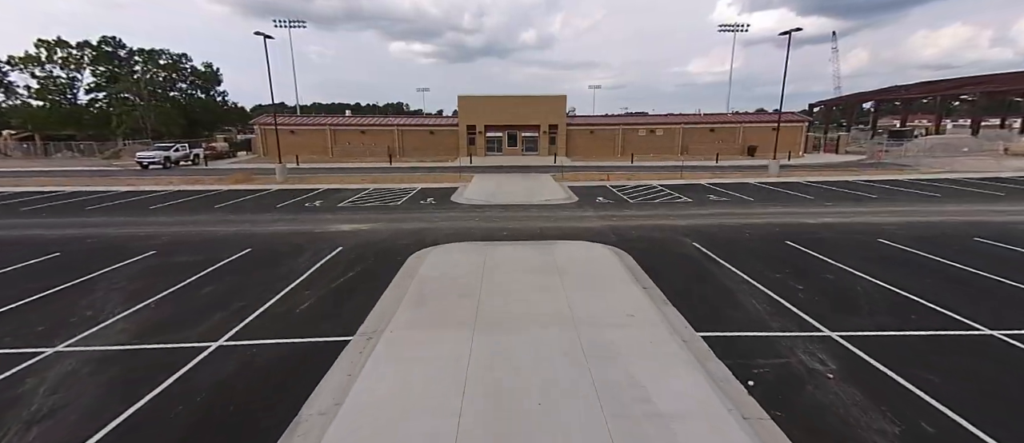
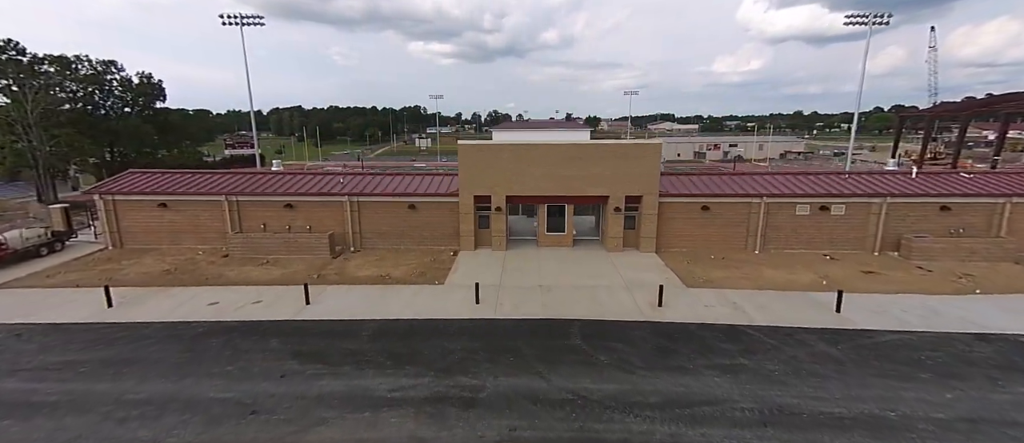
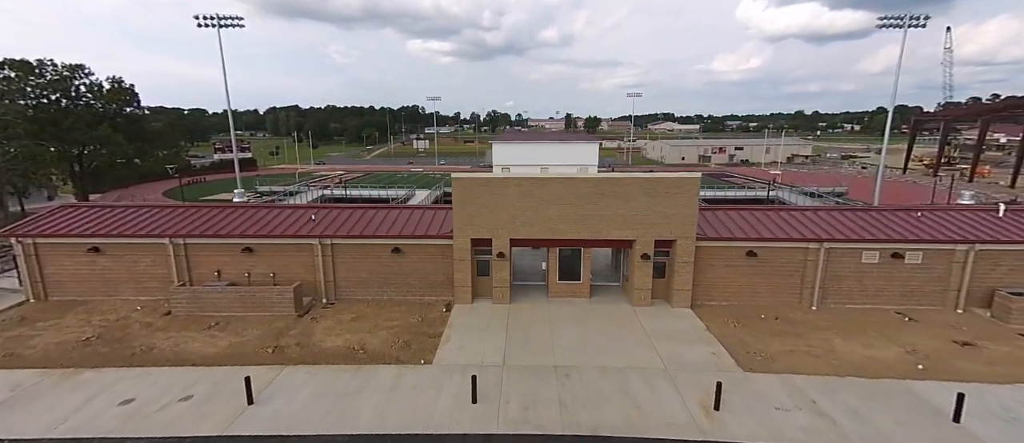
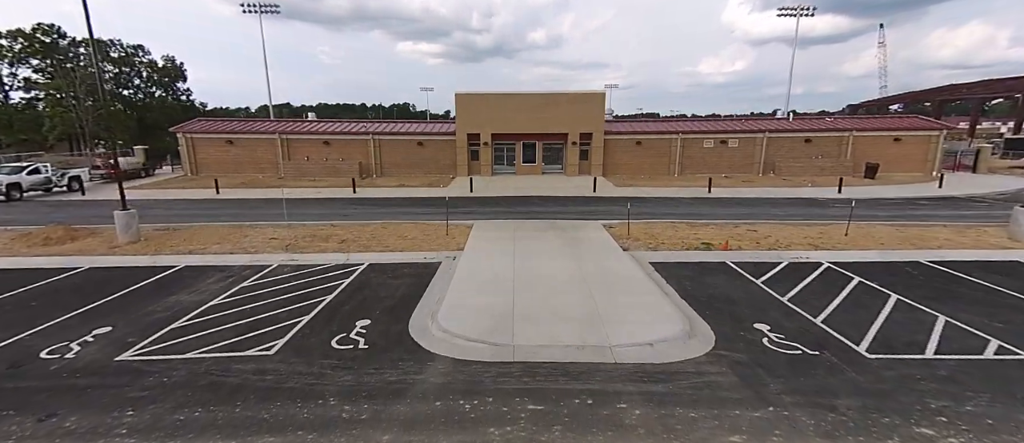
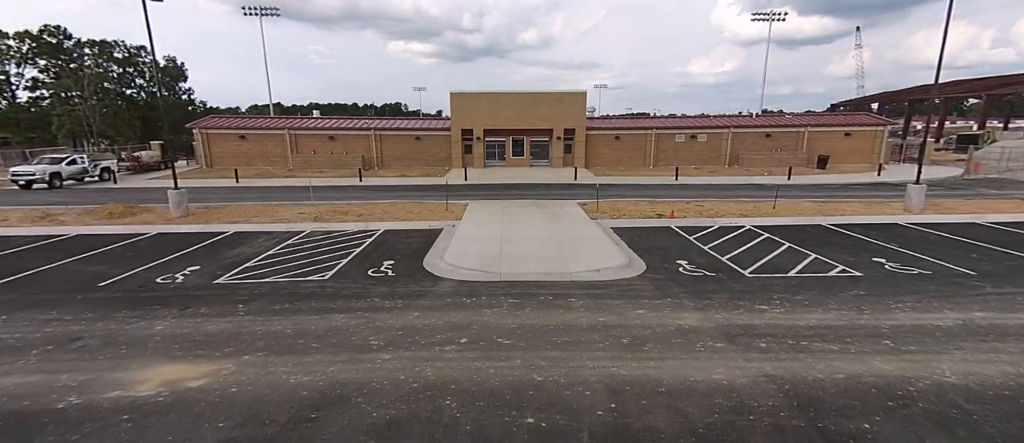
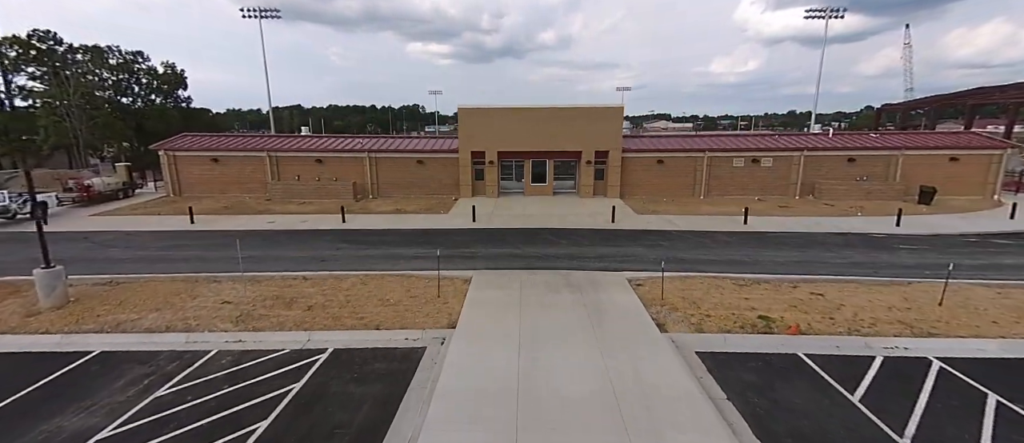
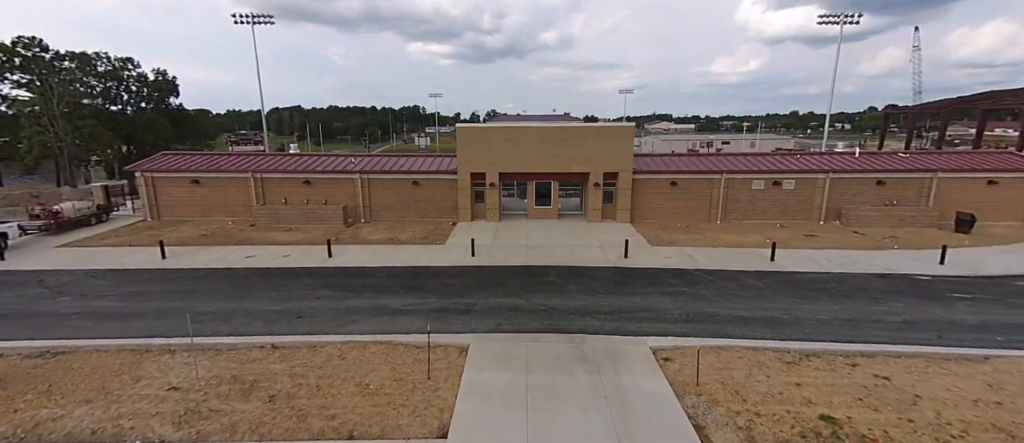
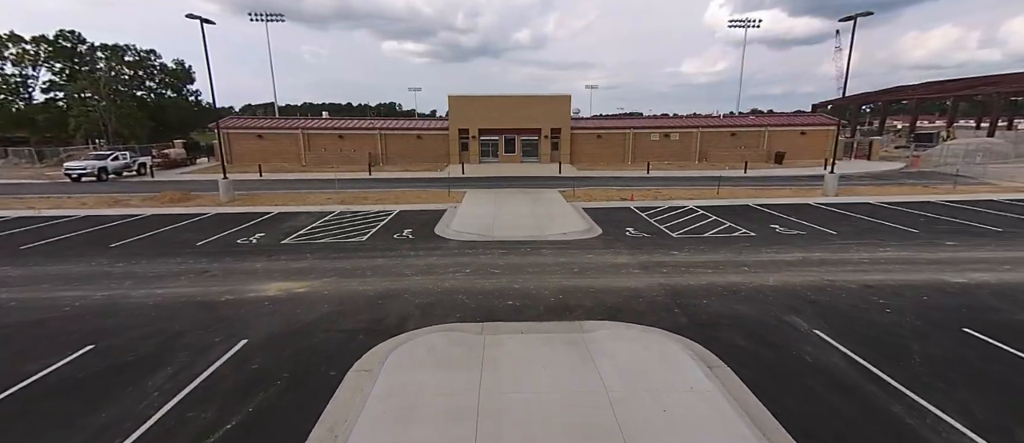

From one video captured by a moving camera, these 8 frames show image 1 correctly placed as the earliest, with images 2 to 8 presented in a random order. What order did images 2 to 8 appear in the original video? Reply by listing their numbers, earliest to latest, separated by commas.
8, 5, 4, 6, 7, 2, 3
